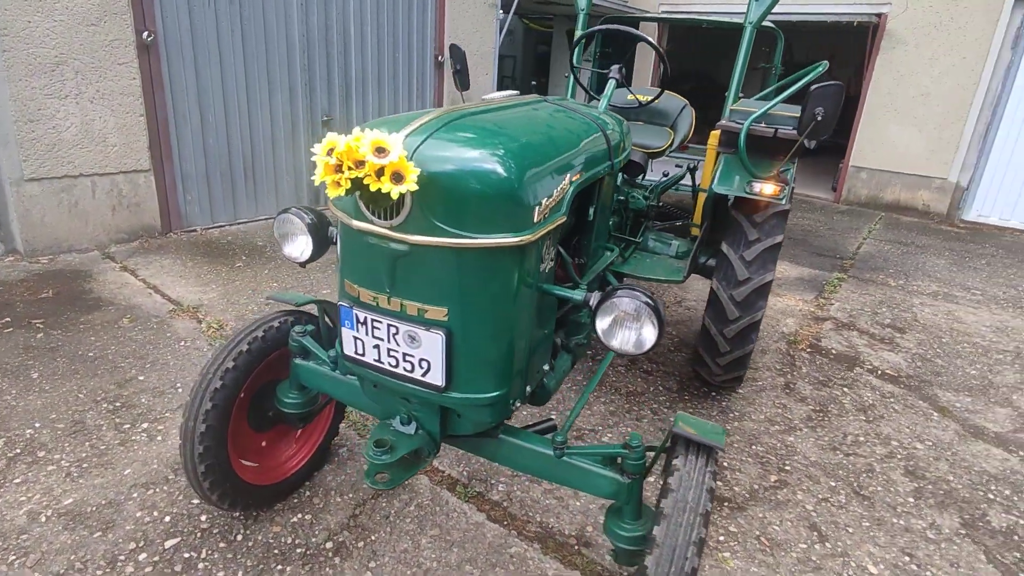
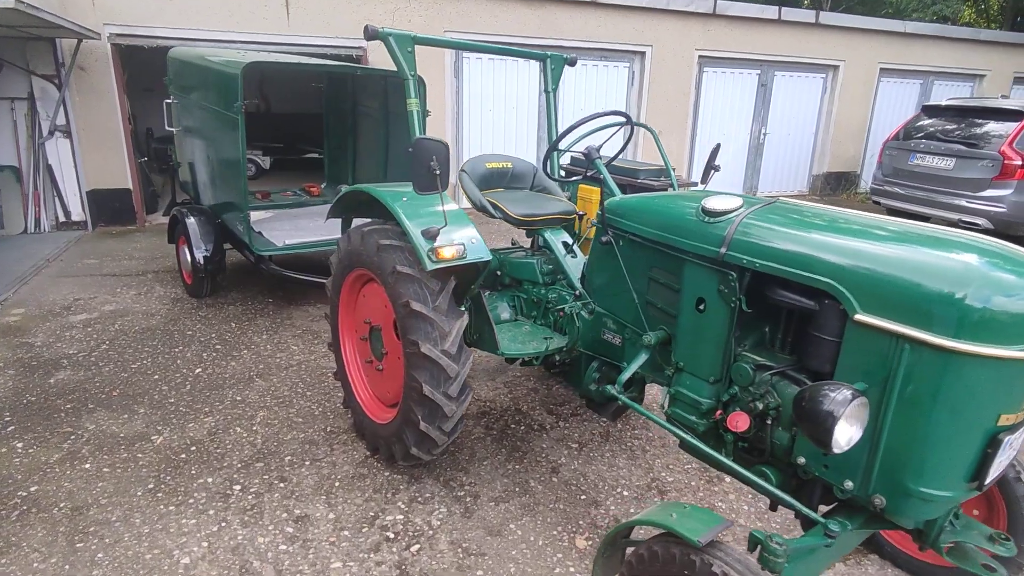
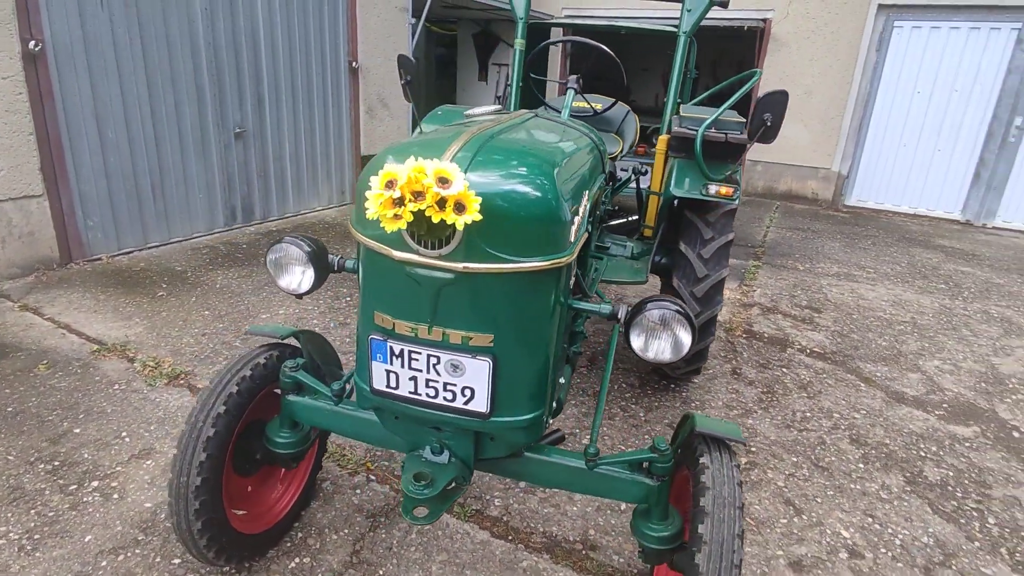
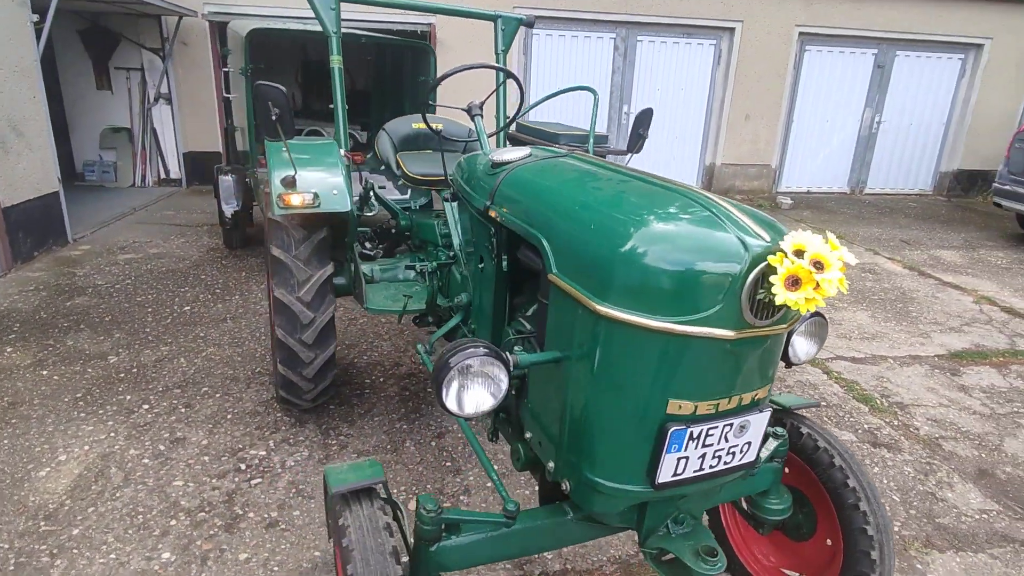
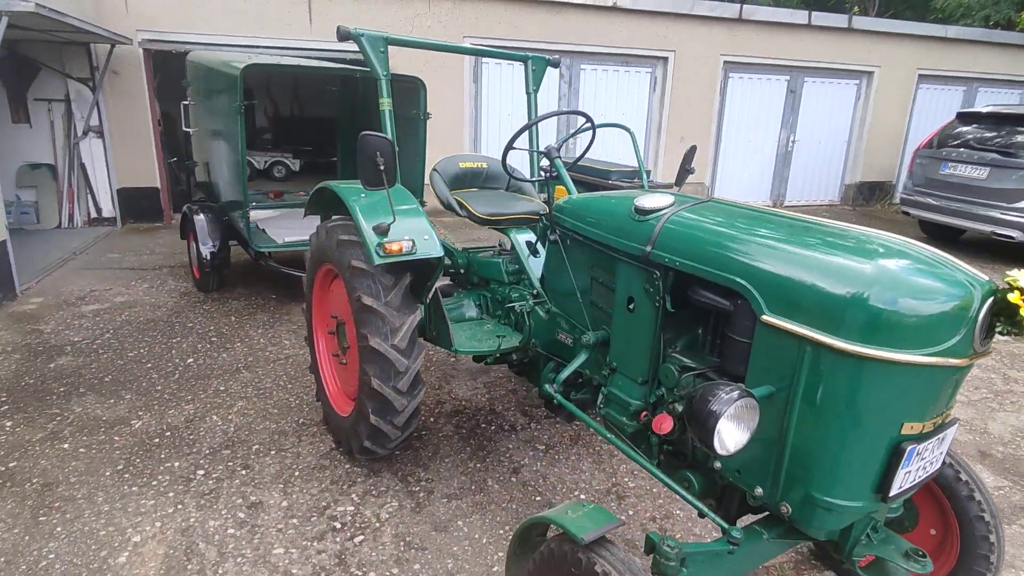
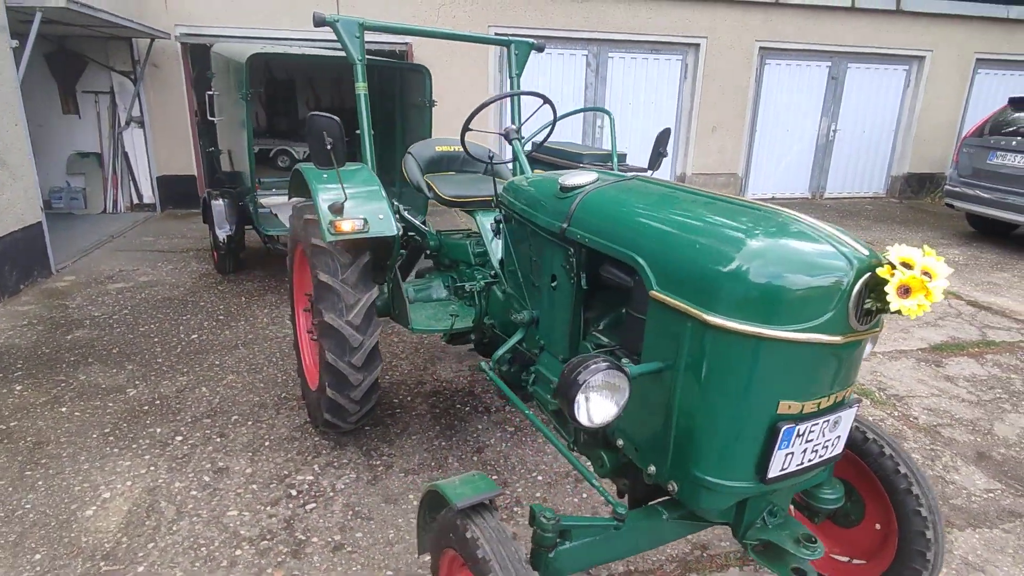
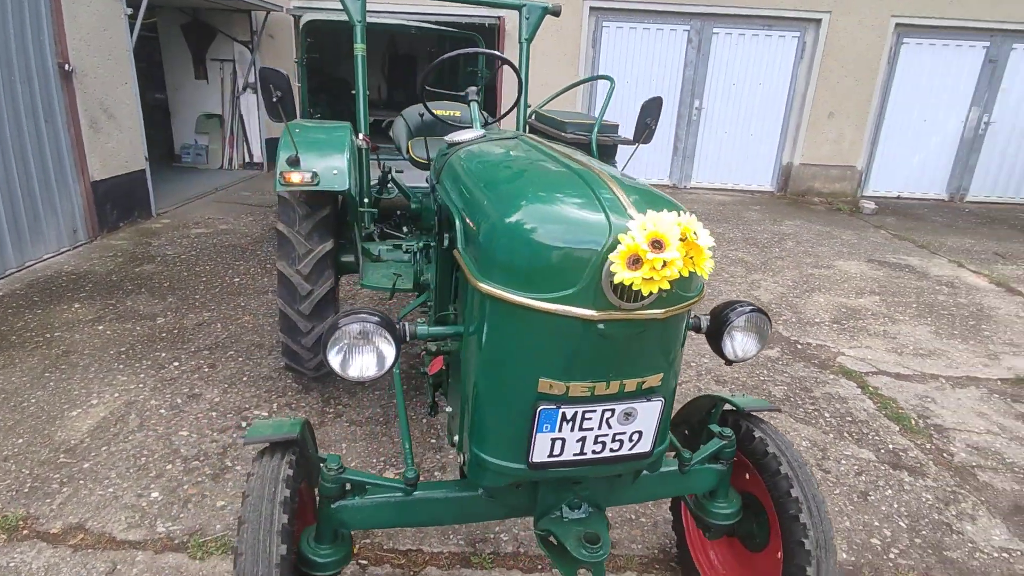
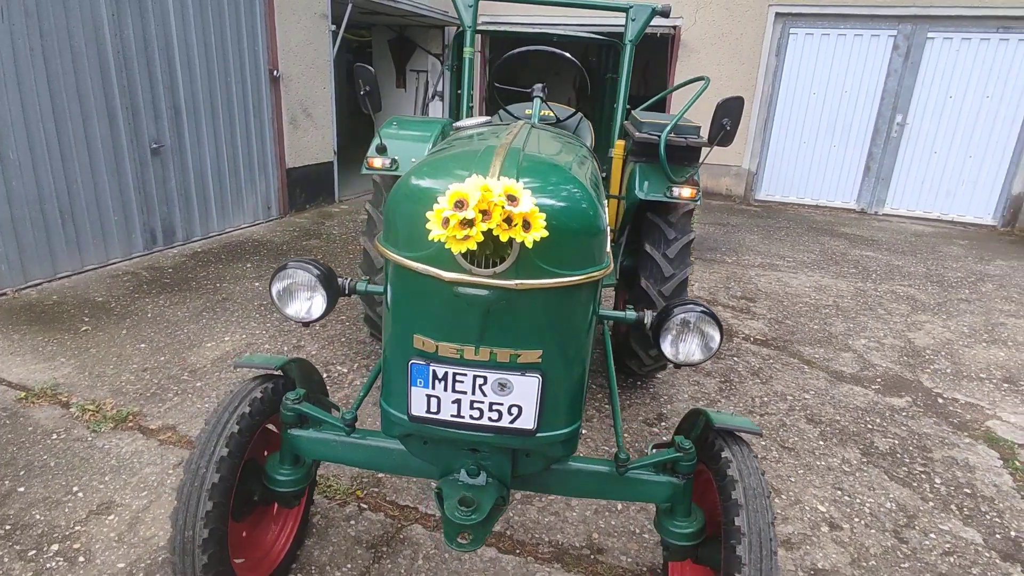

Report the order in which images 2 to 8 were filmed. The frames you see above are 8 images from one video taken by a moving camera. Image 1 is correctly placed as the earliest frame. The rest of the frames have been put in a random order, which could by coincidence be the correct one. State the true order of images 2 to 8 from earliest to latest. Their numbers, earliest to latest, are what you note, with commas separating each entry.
3, 8, 7, 4, 6, 5, 2
